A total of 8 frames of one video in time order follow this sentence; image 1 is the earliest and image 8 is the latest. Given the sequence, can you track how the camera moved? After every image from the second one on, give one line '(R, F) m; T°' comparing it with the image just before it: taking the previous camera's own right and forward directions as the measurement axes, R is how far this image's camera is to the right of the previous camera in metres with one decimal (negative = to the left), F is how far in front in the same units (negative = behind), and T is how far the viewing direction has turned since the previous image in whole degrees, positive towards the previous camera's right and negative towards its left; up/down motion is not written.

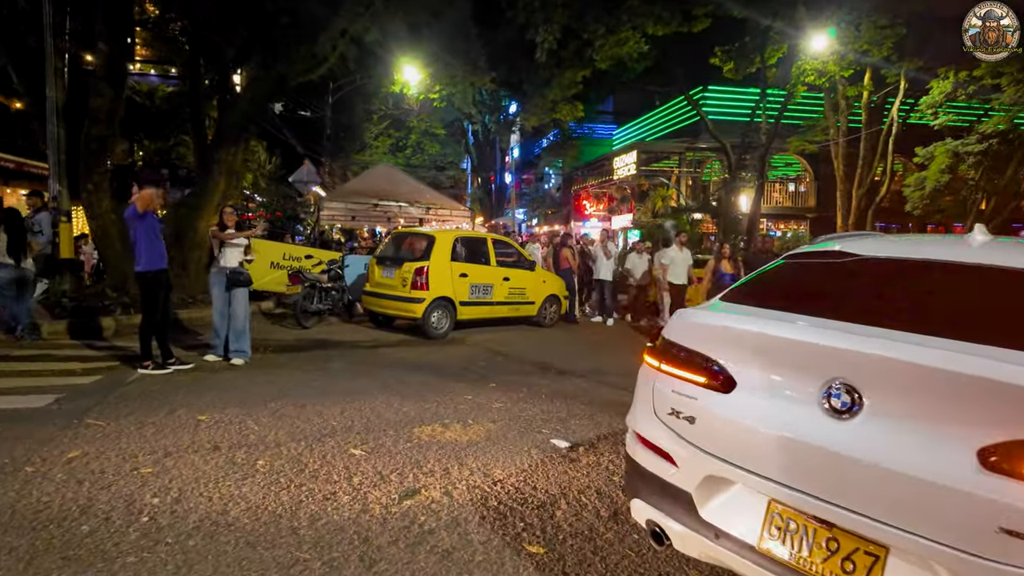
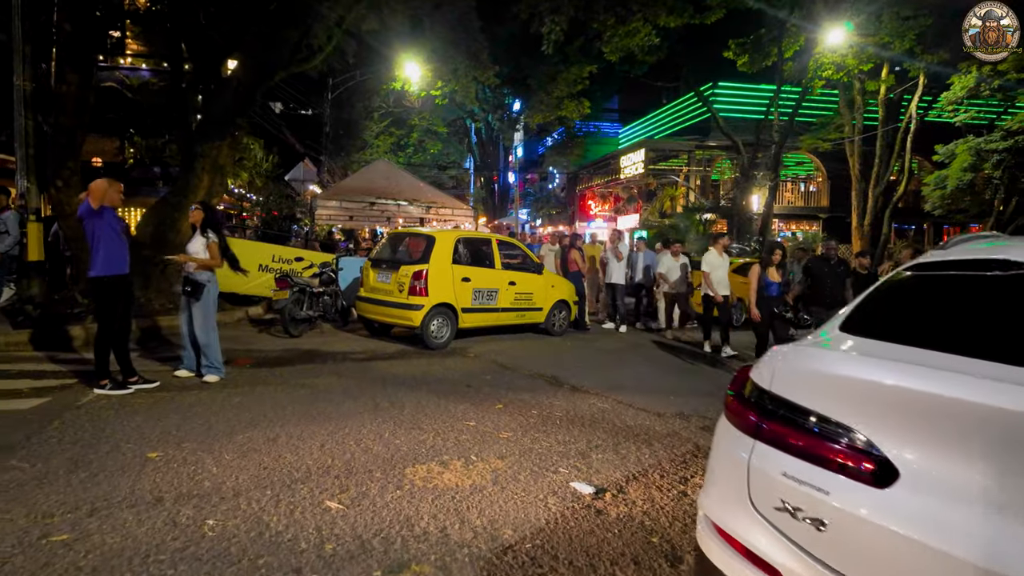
(-0.1, +0.8) m; 0°
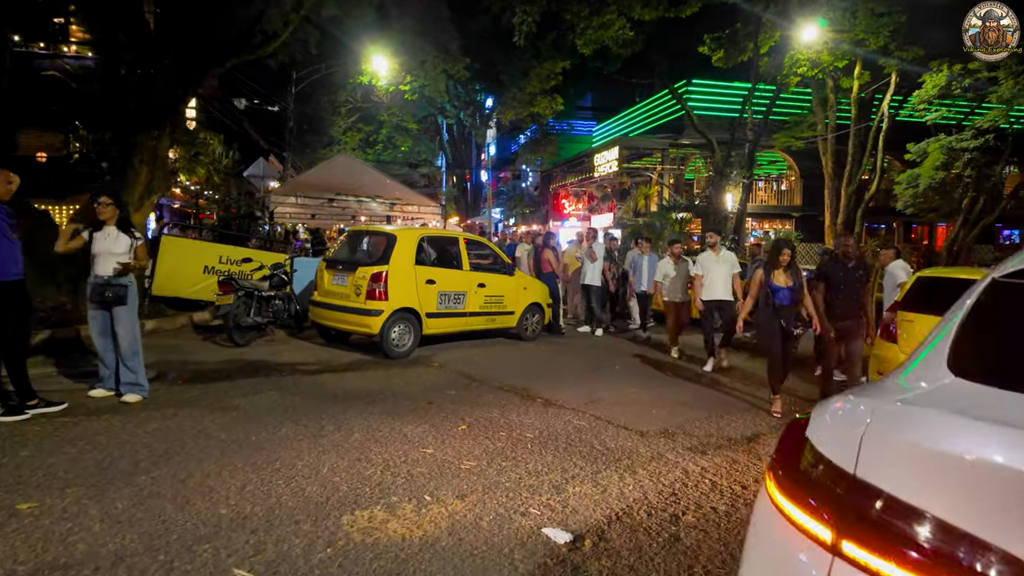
(+0.1, +0.7) m; +2°
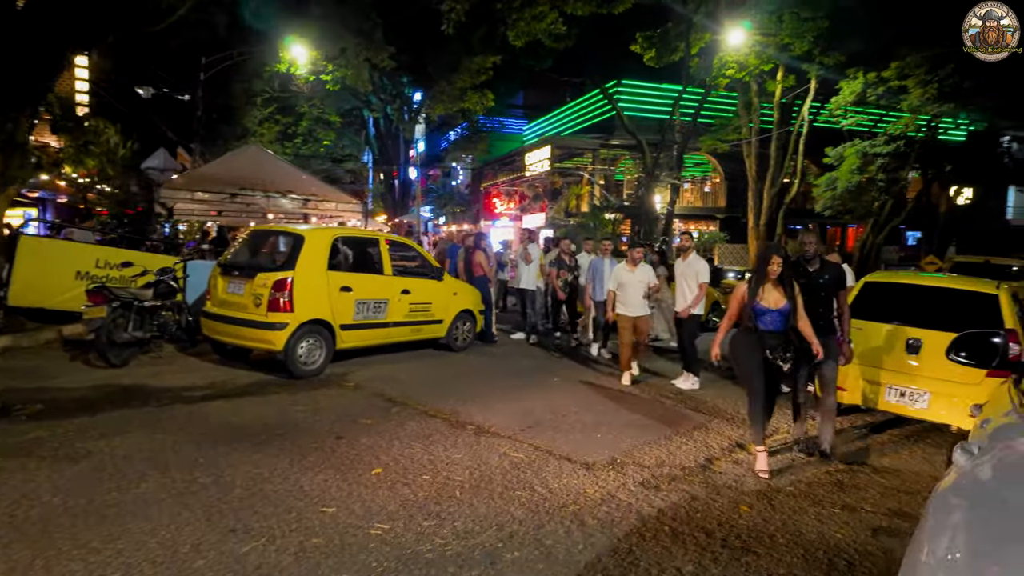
(+0.1, +0.8) m; +7°
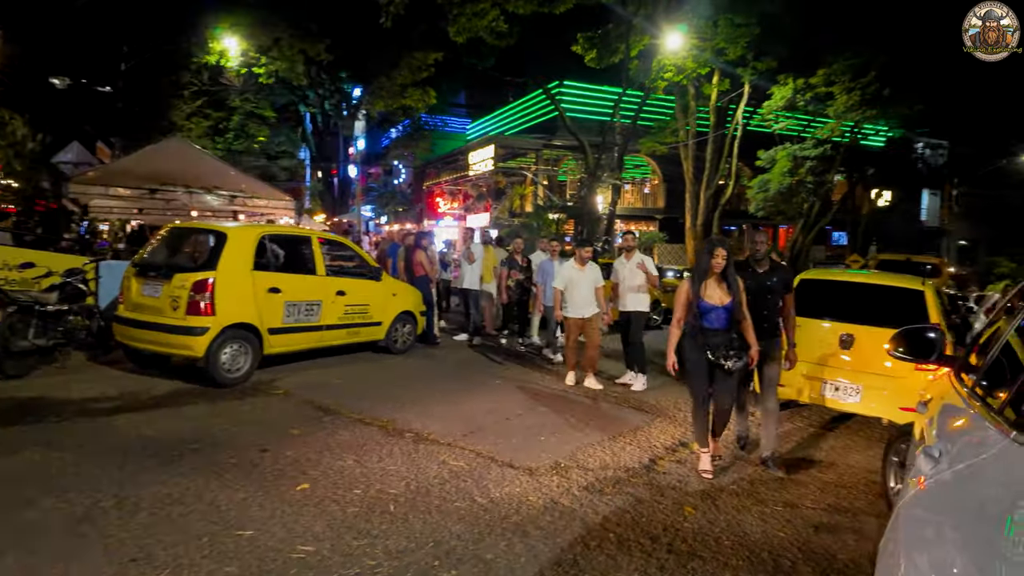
(+0.1, +0.2) m; +5°
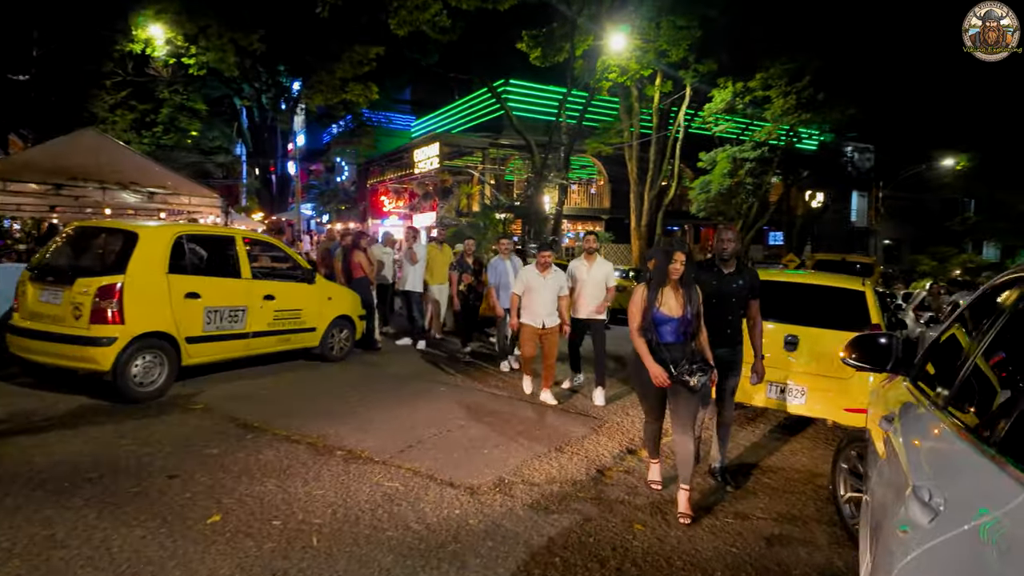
(+0.1, +0.3) m; +5°
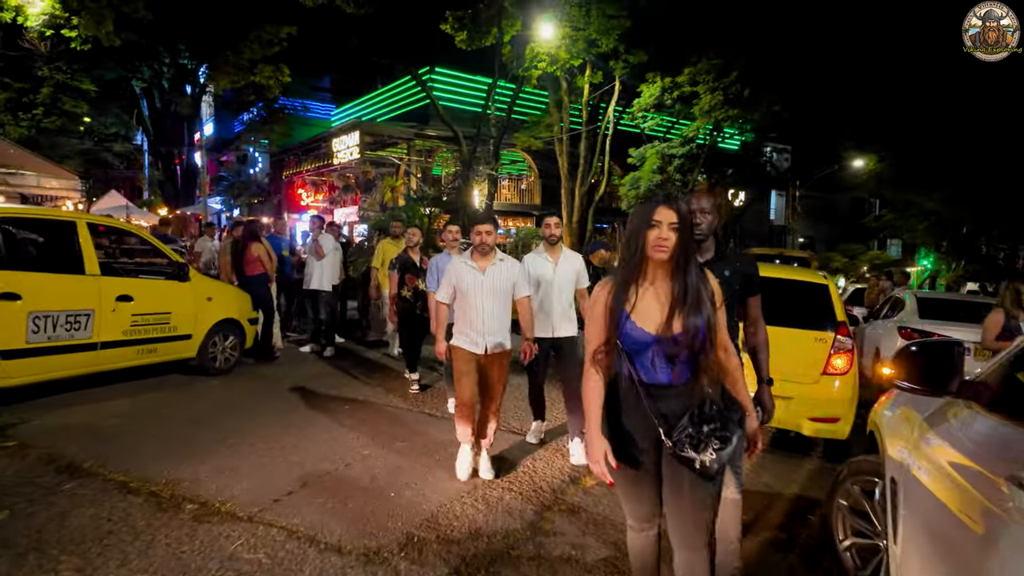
(+0.1, +1.1) m; +7°
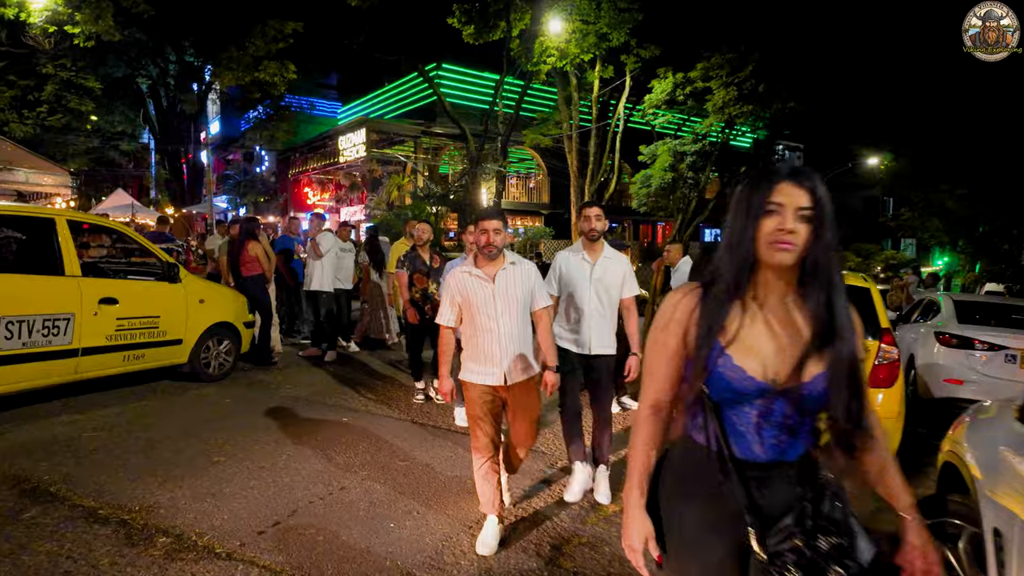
(0.0, +0.4) m; -1°
